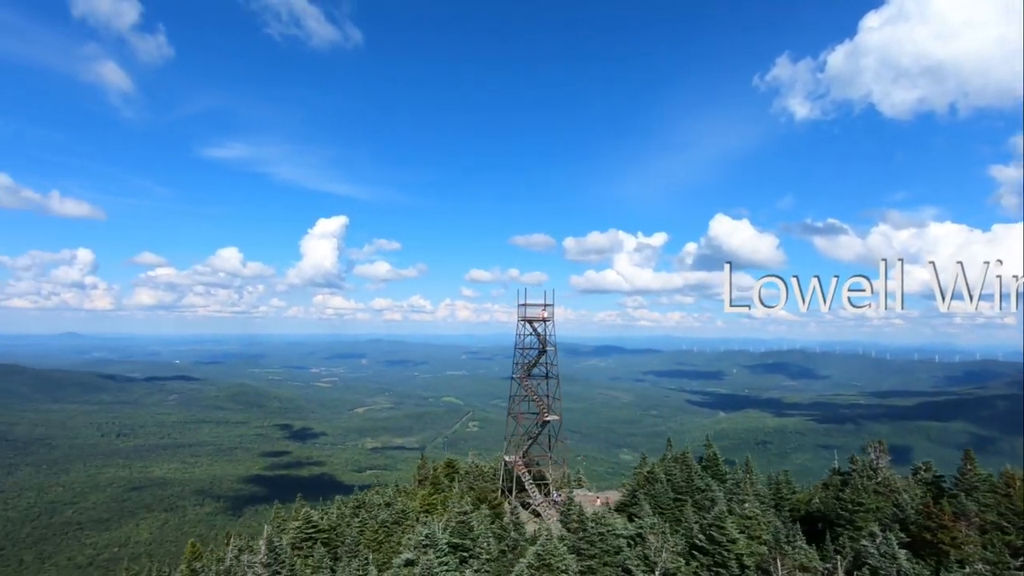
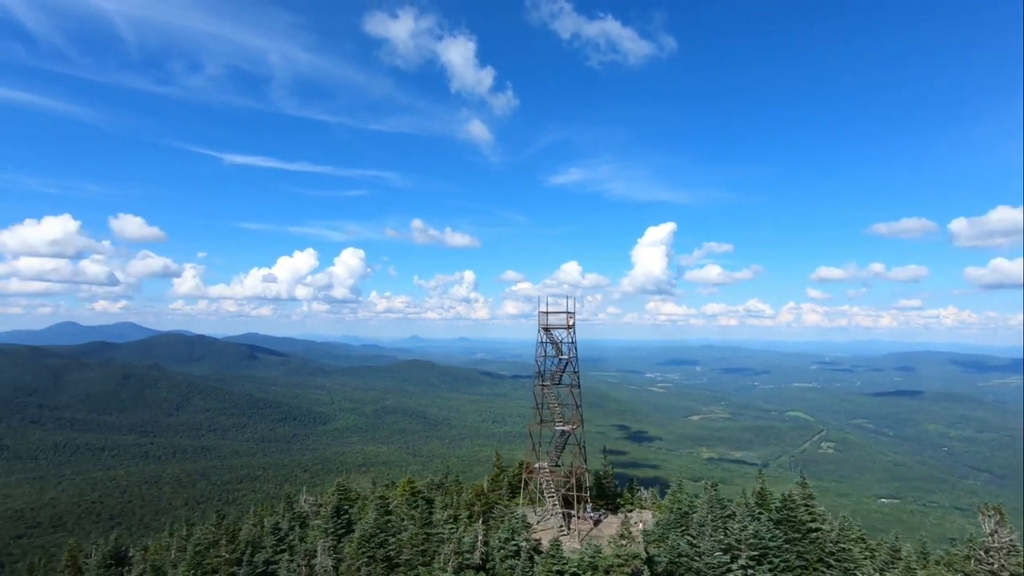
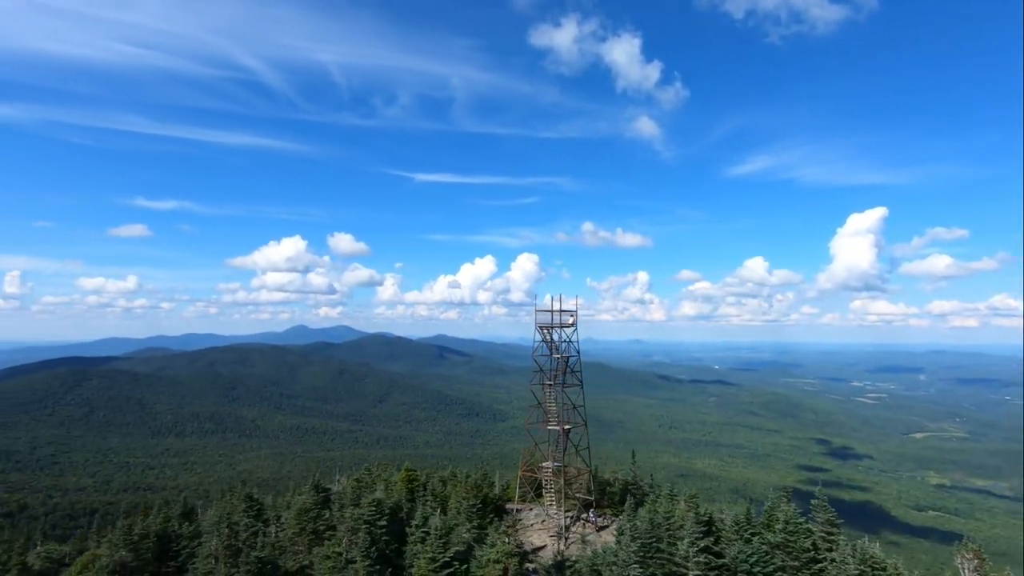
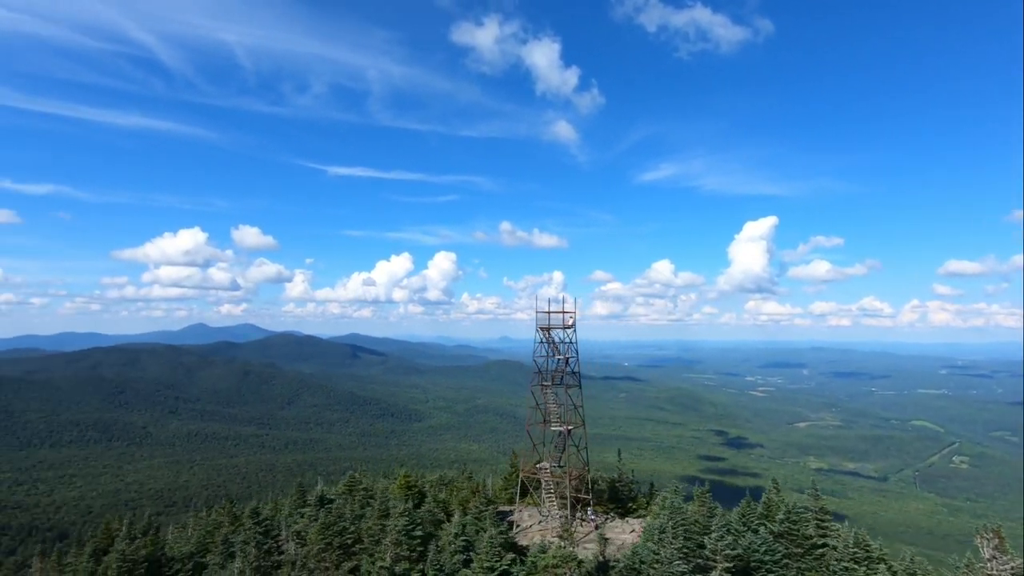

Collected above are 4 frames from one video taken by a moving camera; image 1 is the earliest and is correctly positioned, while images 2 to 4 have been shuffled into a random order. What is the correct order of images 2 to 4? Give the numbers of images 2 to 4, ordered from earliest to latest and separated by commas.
2, 4, 3
